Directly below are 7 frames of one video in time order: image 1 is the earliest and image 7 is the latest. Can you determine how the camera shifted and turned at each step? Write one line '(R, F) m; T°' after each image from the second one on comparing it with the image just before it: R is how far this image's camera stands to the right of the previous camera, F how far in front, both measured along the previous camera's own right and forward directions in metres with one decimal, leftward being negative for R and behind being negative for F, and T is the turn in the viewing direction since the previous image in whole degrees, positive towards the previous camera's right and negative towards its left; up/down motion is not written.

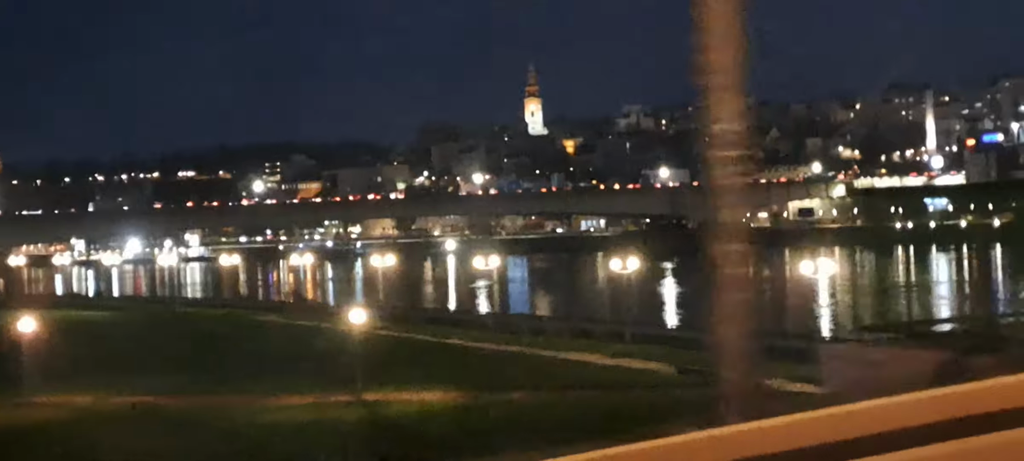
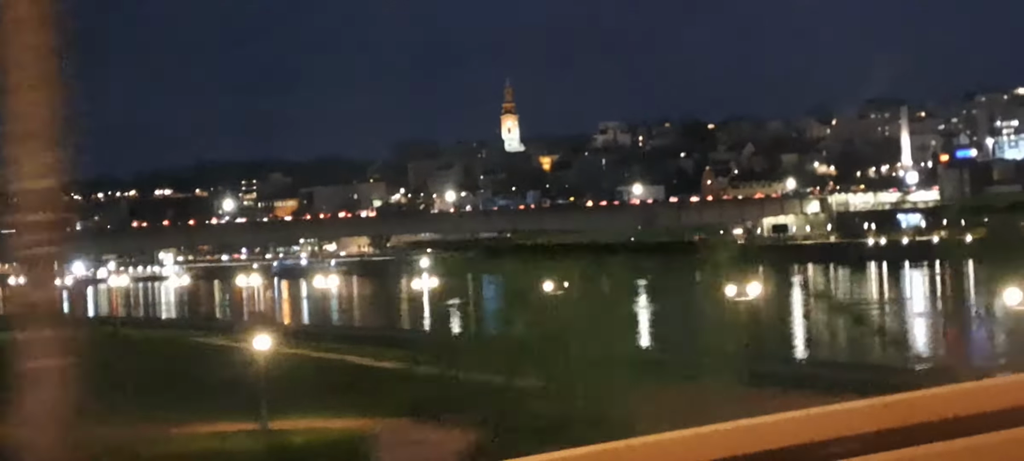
(+0.4, +0.3) m; +1°
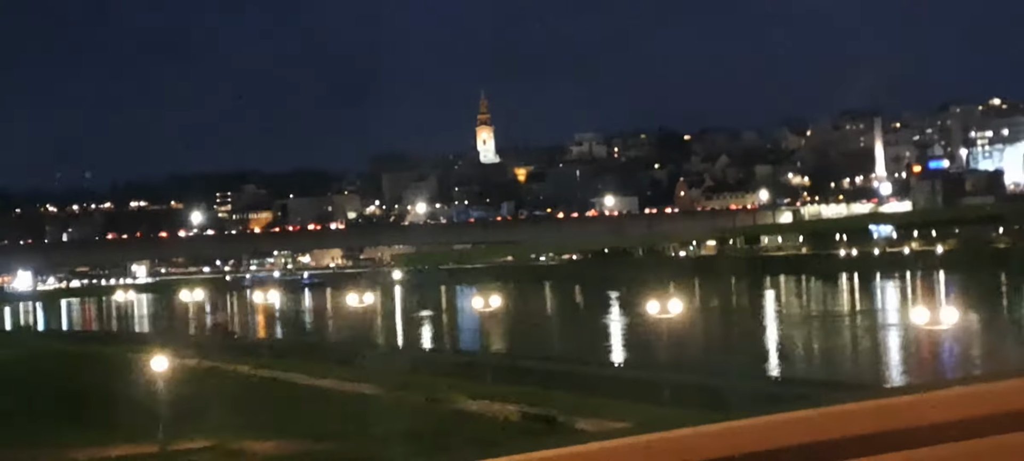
(+0.4, +0.3) m; +1°
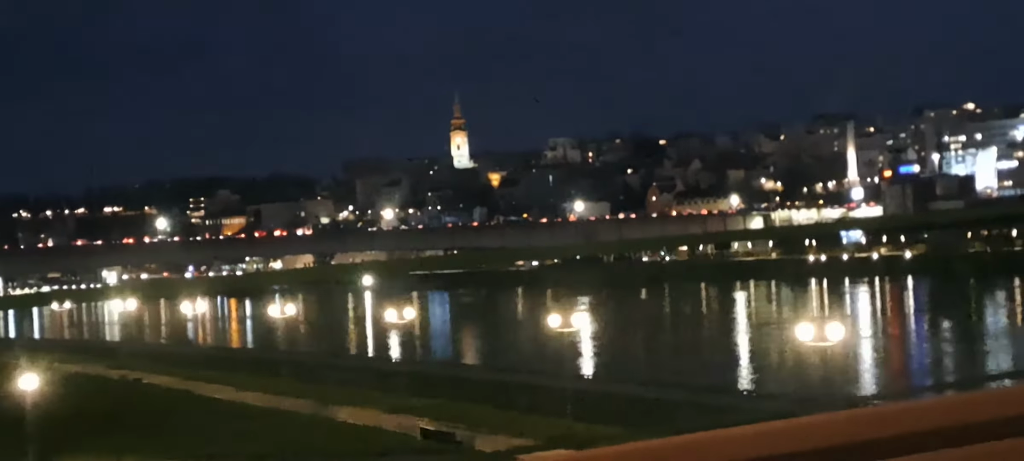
(+0.4, +0.3) m; +1°
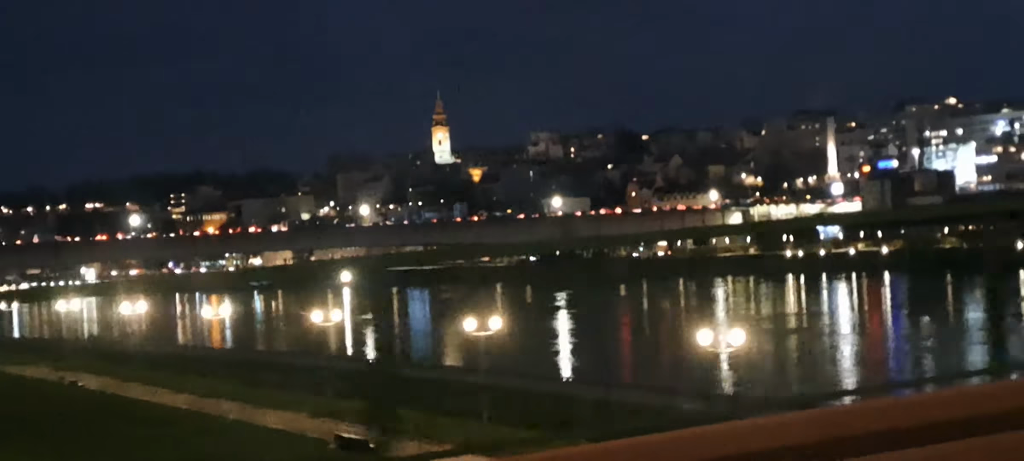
(+0.4, +0.2) m; 0°
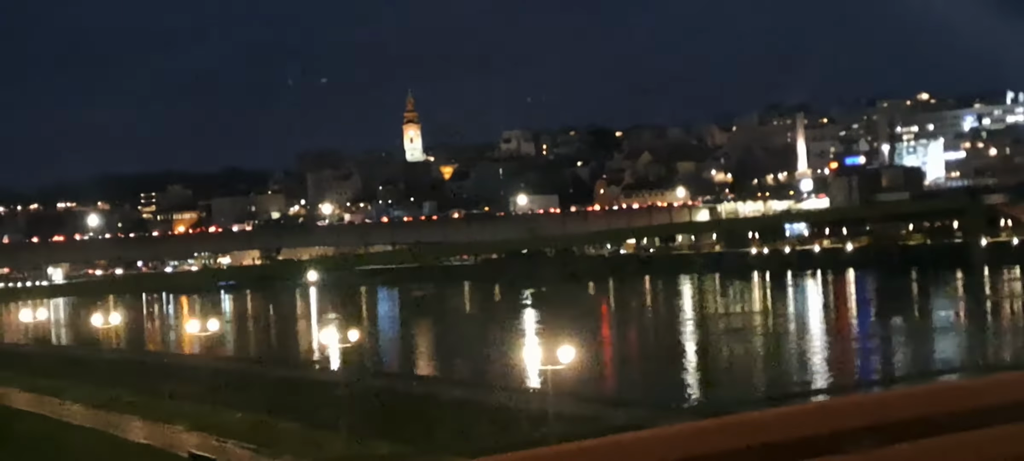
(+0.6, +0.4) m; +1°
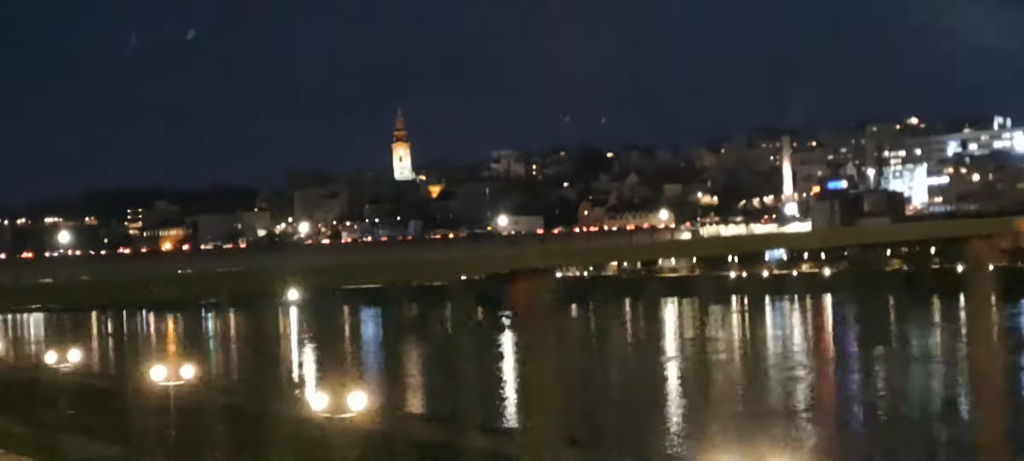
(+0.6, +0.2) m; 0°
